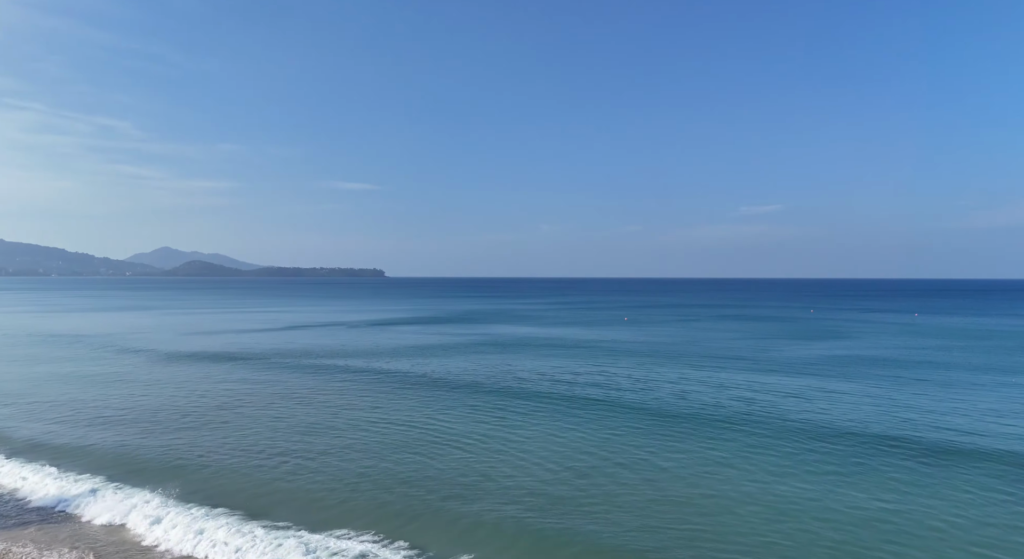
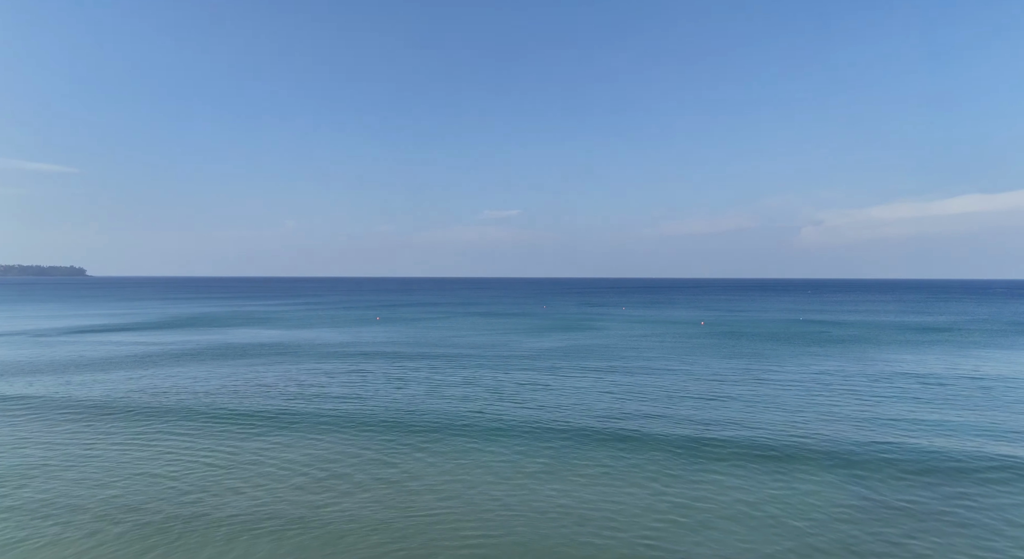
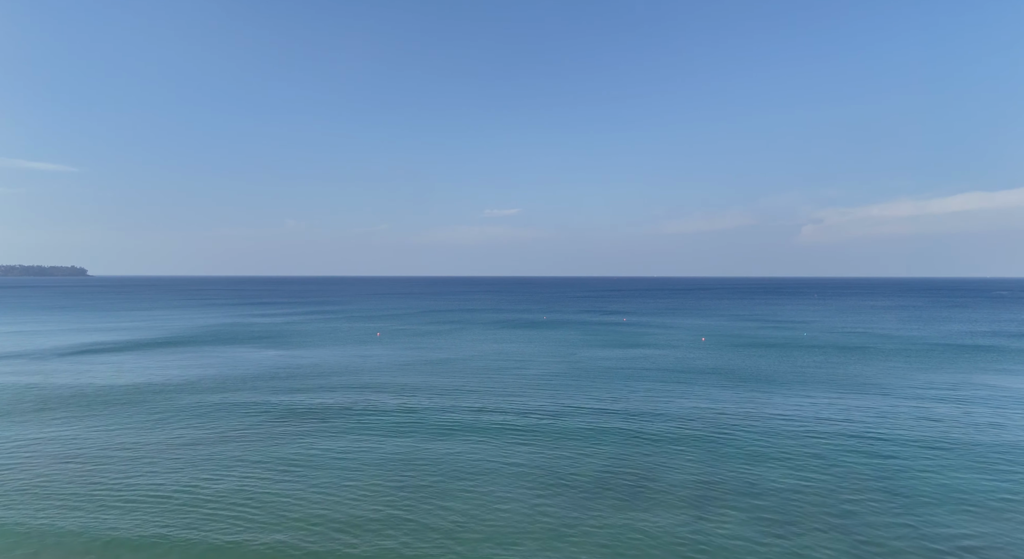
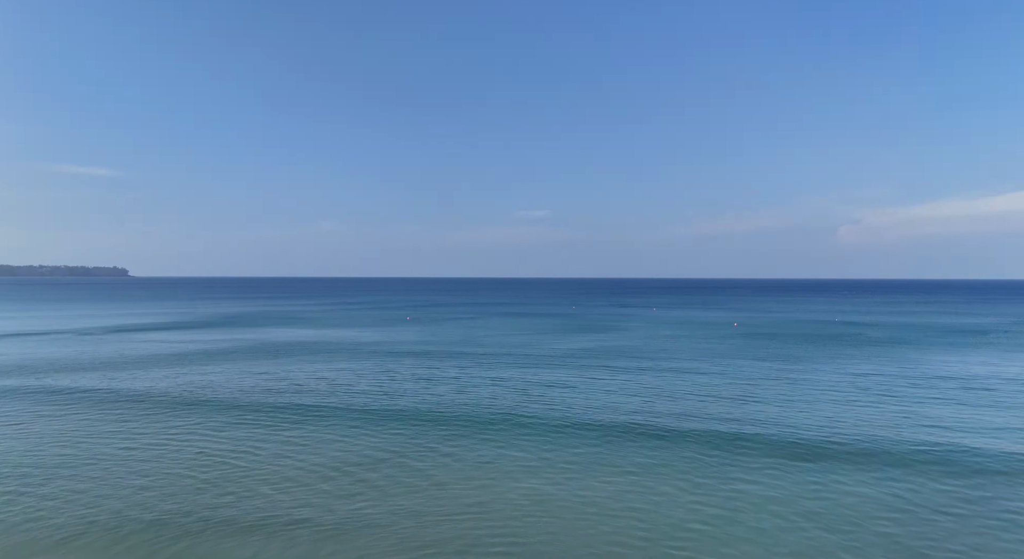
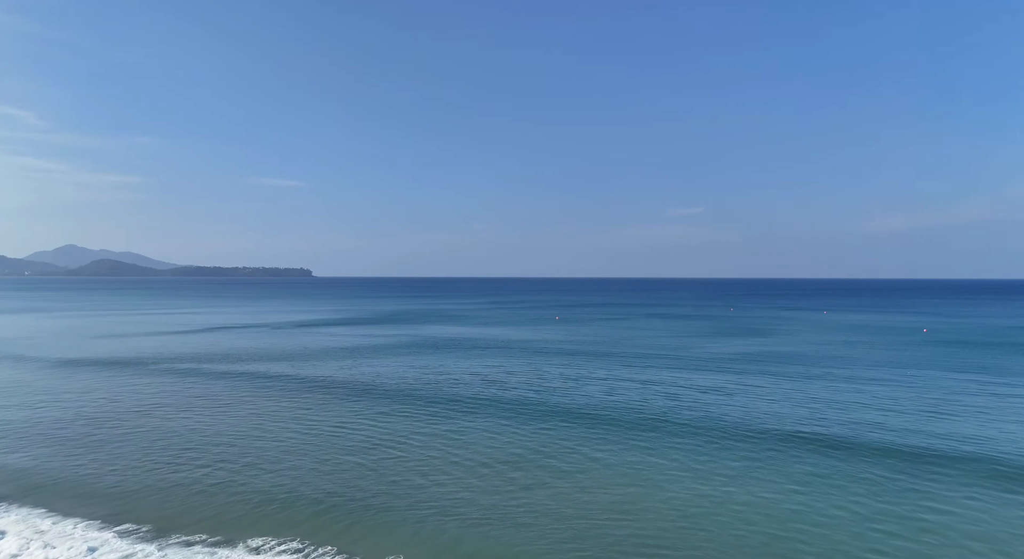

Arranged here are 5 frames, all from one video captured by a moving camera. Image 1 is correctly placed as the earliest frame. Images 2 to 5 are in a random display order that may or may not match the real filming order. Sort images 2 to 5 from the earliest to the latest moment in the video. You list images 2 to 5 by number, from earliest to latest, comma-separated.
5, 4, 2, 3
